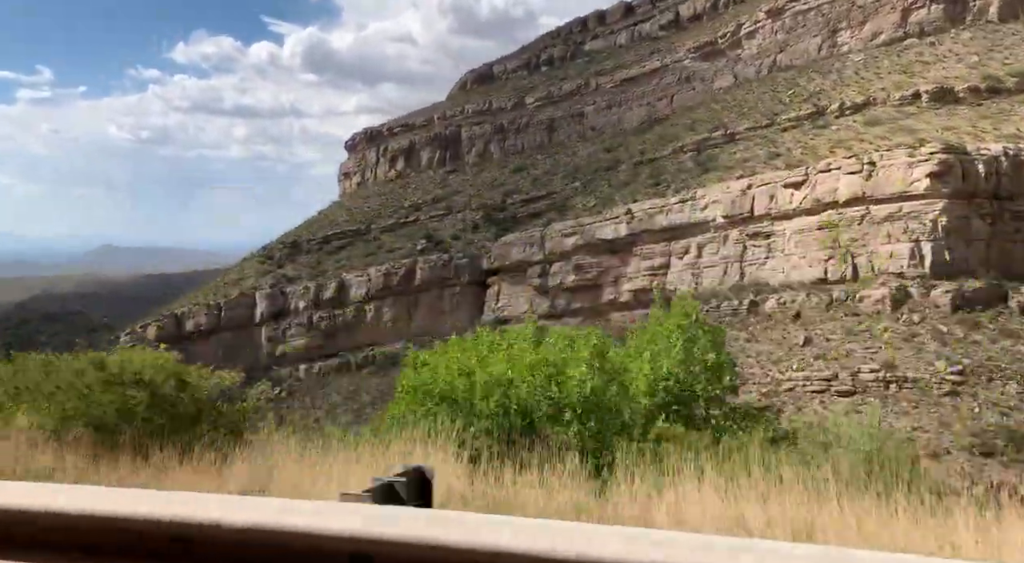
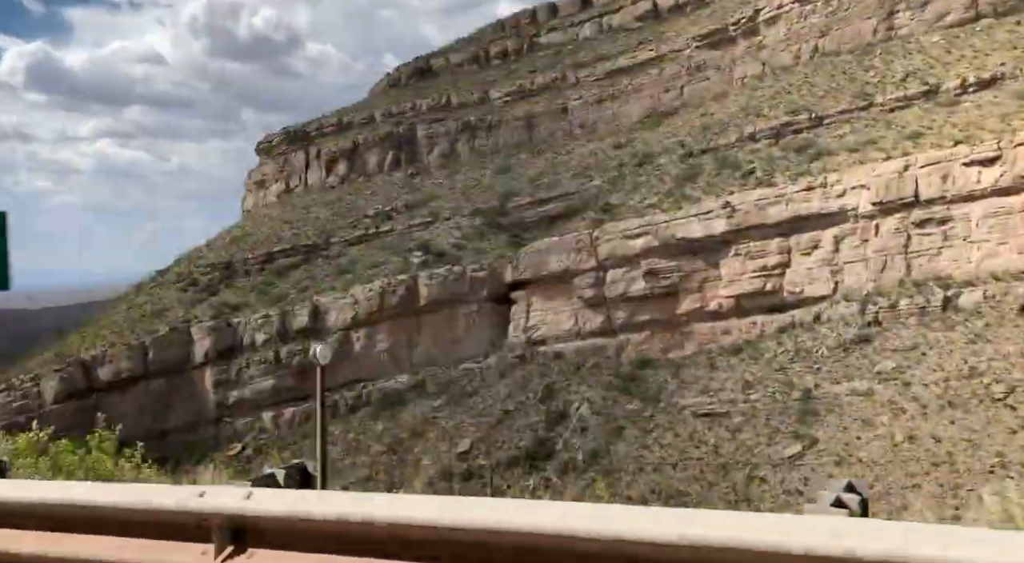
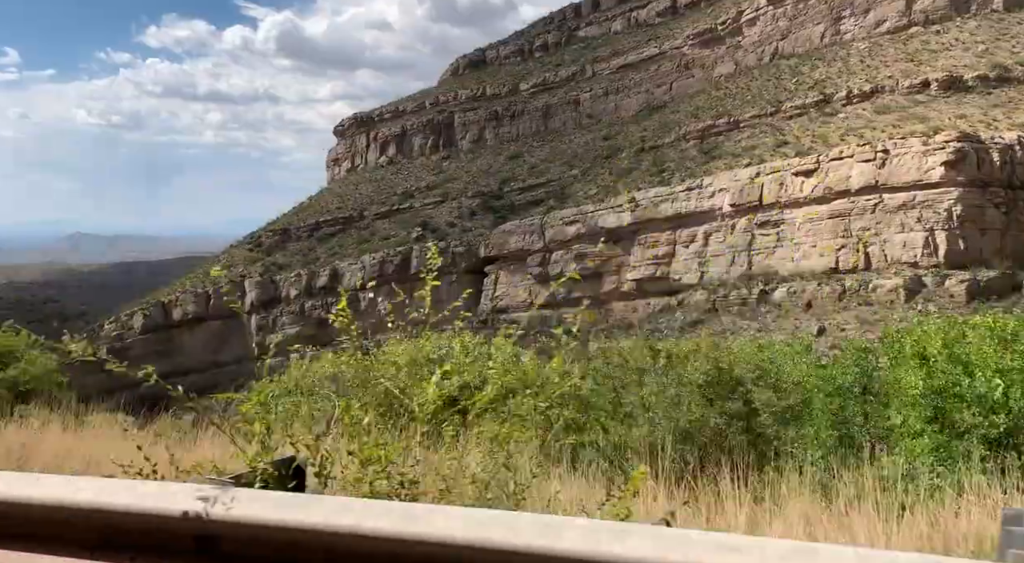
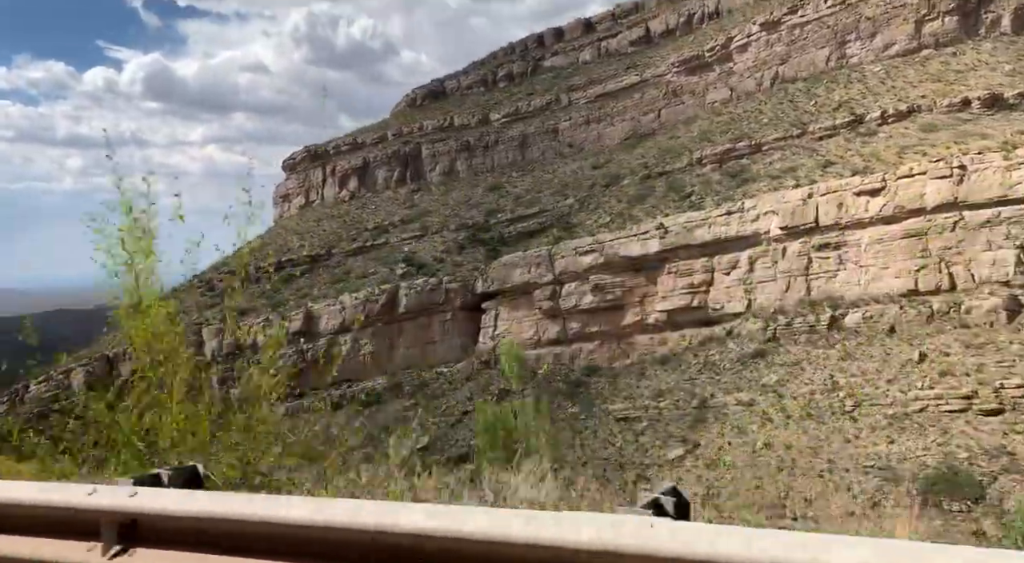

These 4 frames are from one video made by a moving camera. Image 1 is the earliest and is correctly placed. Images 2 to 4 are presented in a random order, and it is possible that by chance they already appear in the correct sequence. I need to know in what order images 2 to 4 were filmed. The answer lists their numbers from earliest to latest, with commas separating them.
3, 4, 2
